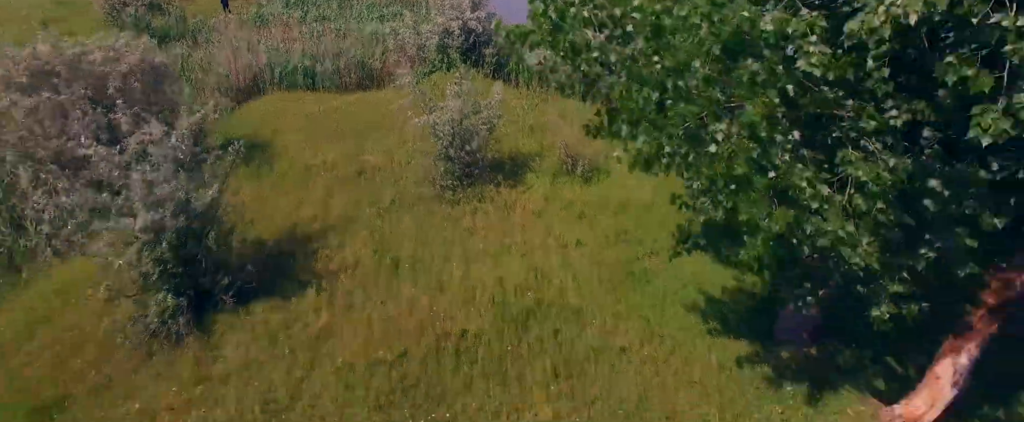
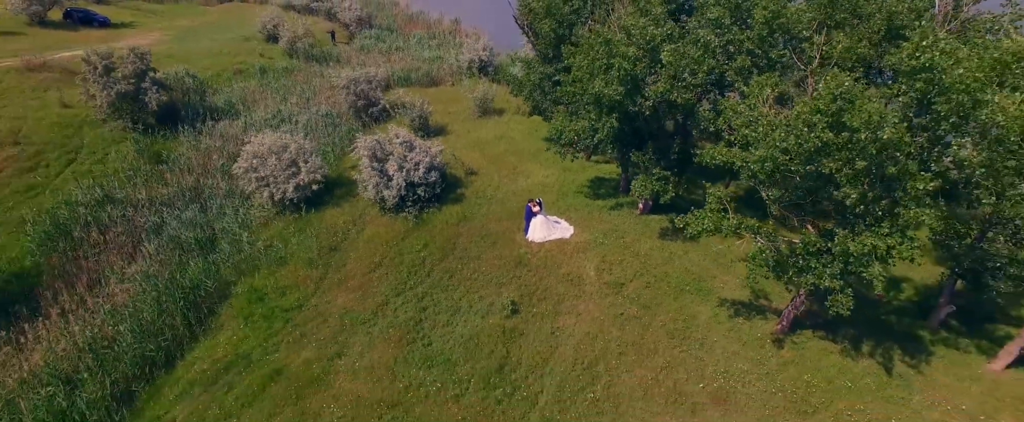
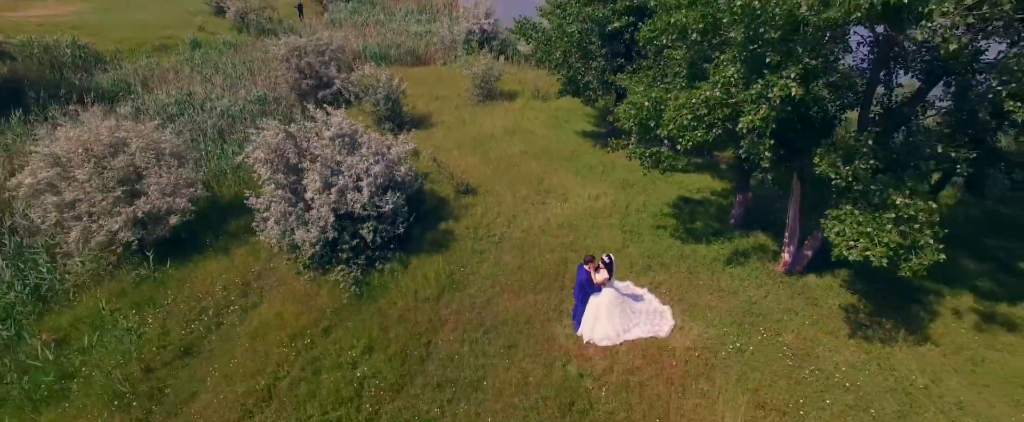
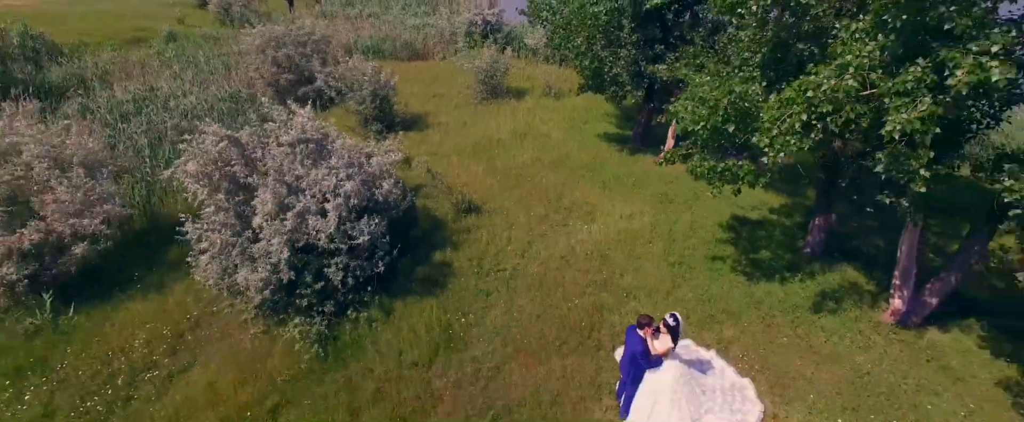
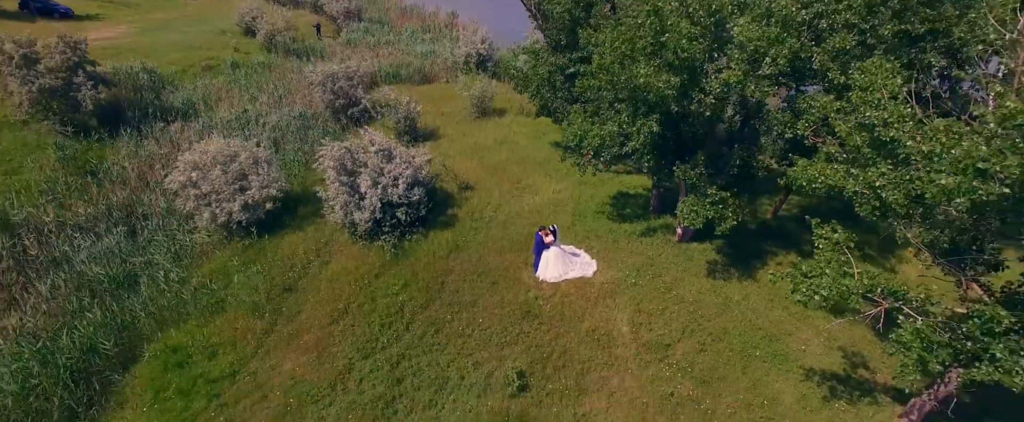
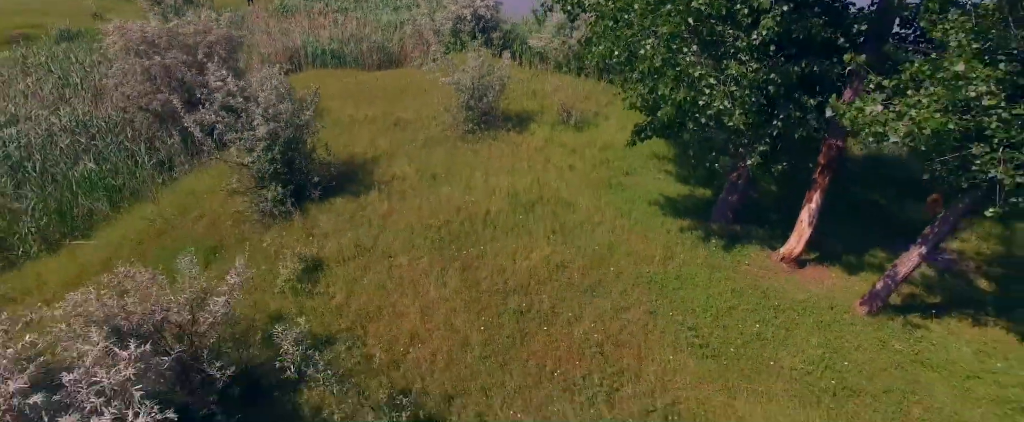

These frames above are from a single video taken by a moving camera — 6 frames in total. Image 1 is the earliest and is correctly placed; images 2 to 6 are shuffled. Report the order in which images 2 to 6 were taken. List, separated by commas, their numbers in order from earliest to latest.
6, 4, 3, 5, 2
